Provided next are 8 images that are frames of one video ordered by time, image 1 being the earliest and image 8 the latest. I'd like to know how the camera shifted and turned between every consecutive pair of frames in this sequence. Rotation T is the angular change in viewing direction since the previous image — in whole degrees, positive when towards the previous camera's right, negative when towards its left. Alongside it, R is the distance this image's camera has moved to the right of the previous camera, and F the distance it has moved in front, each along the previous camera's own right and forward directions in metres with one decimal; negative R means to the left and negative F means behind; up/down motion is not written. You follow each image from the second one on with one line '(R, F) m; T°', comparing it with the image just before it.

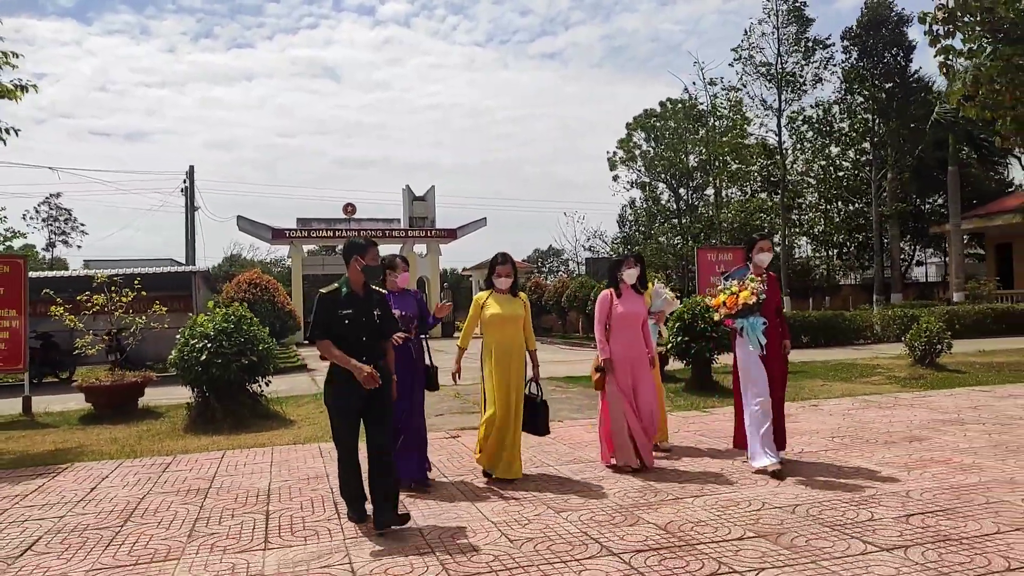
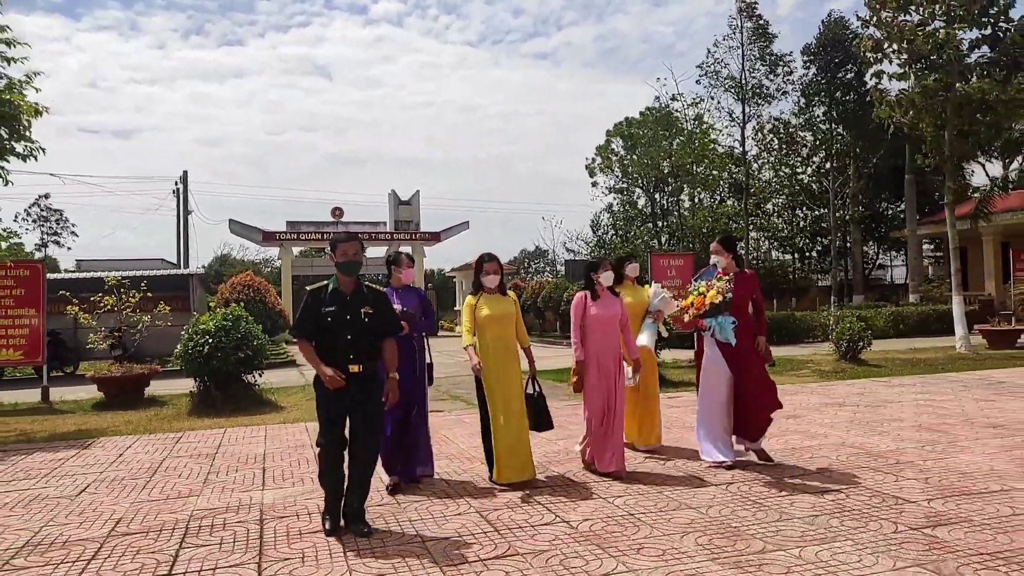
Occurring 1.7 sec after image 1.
(+0.4, -1.4) m; +1°
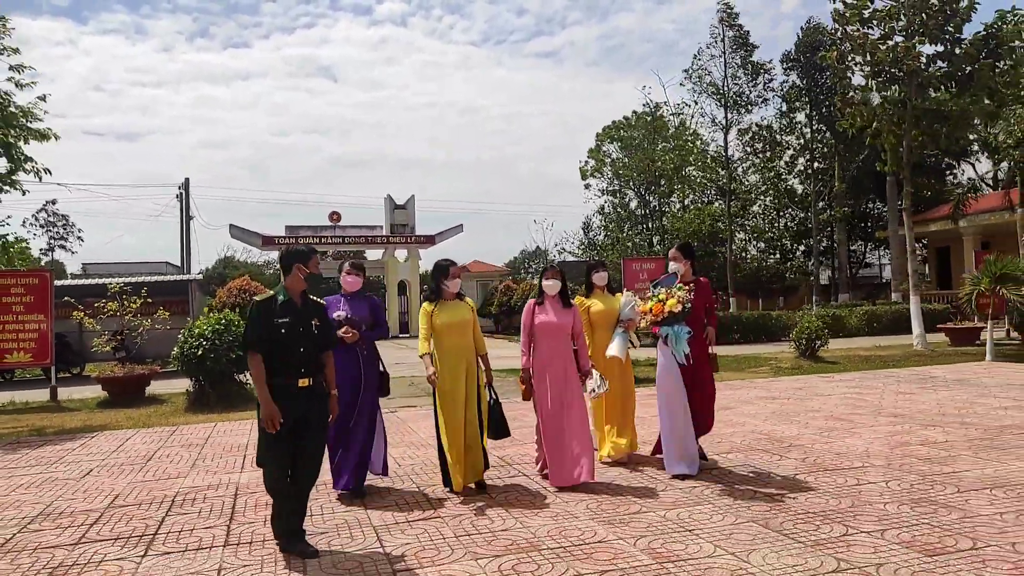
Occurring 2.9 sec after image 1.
(+0.5, -0.9) m; 0°
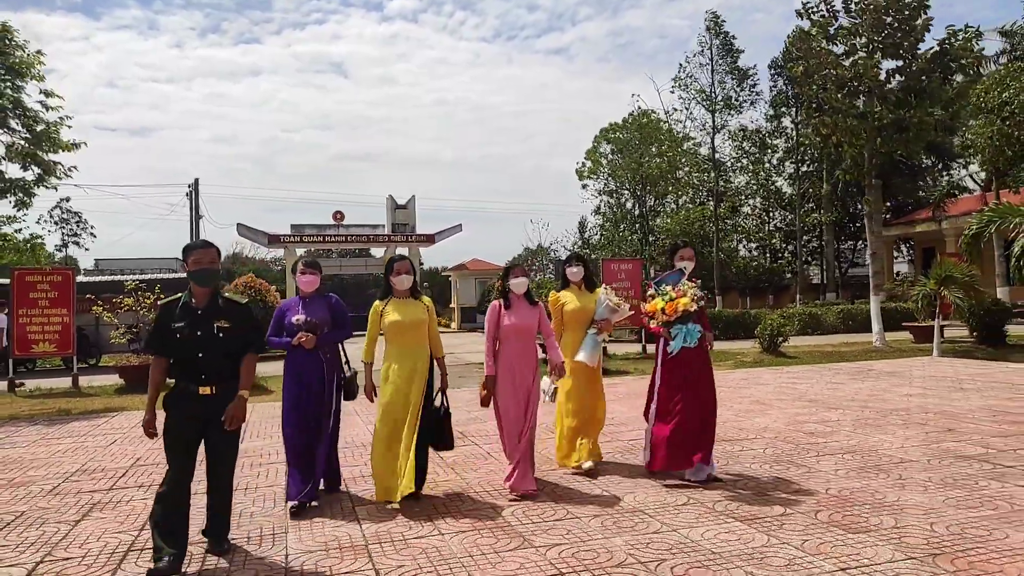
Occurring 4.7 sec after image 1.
(+0.5, -1.2) m; -1°
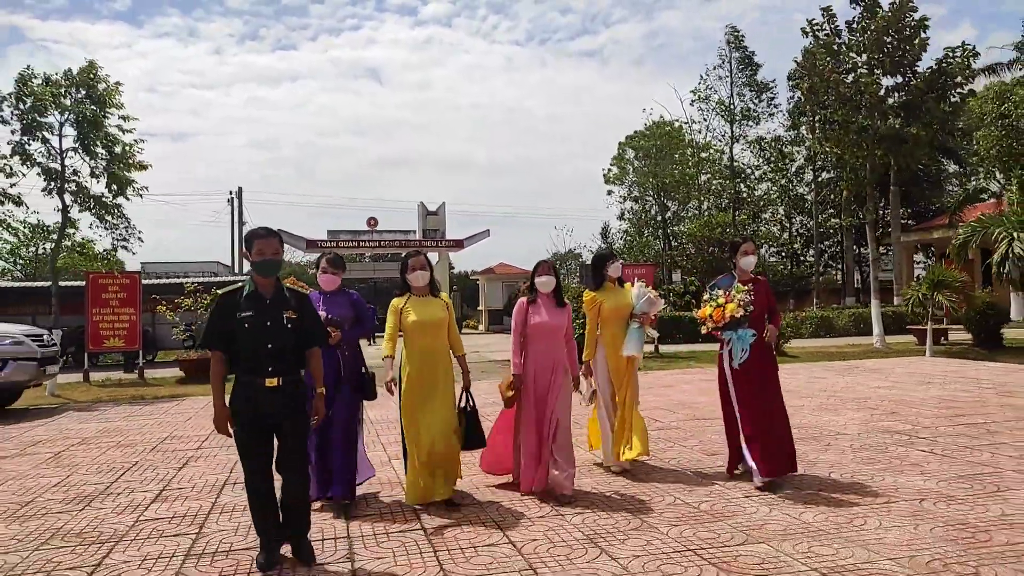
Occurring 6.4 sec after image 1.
(+0.2, -1.4) m; -2°
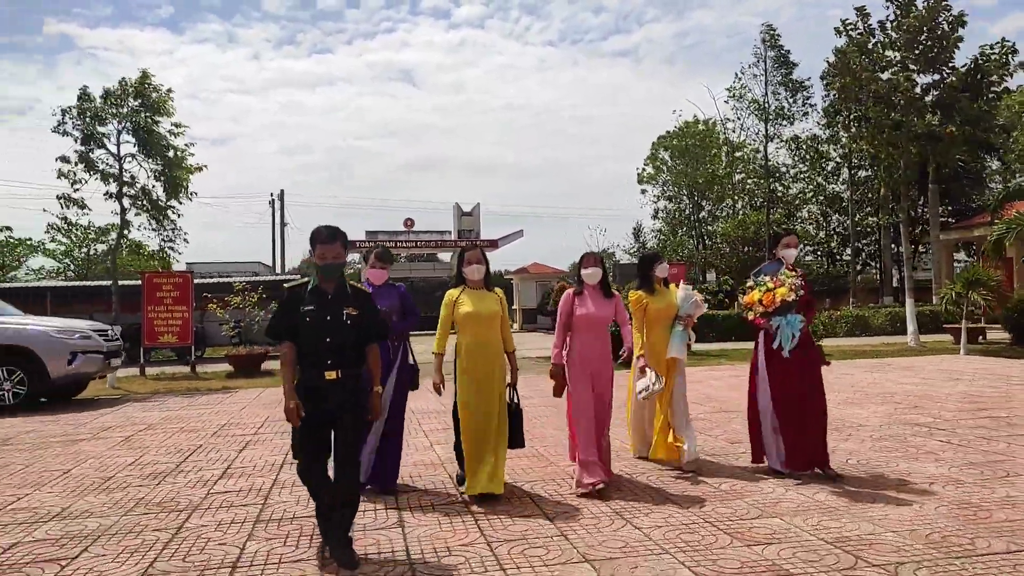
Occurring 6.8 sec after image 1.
(0.0, -0.4) m; -3°
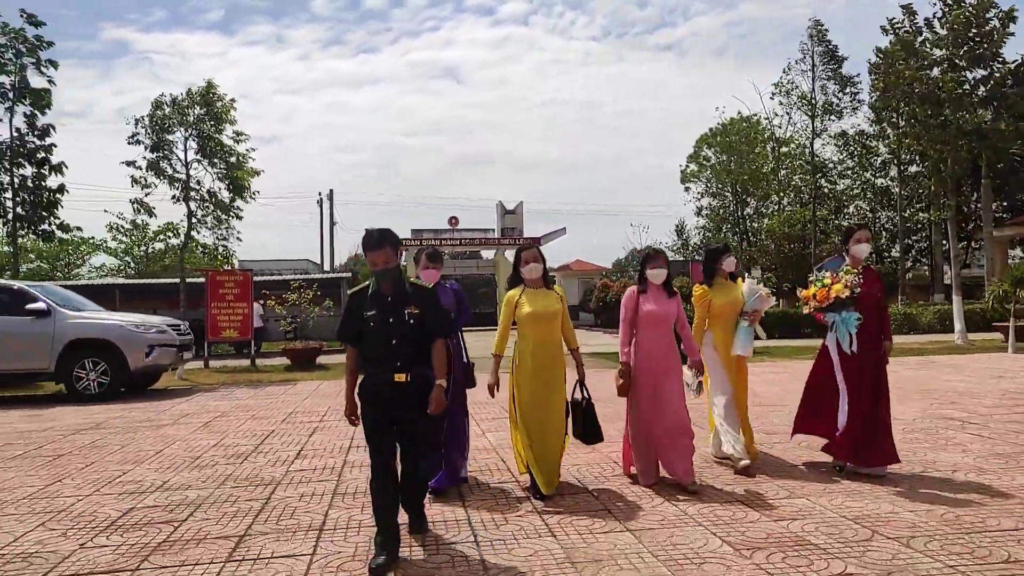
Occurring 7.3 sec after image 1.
(0.0, -0.5) m; -3°
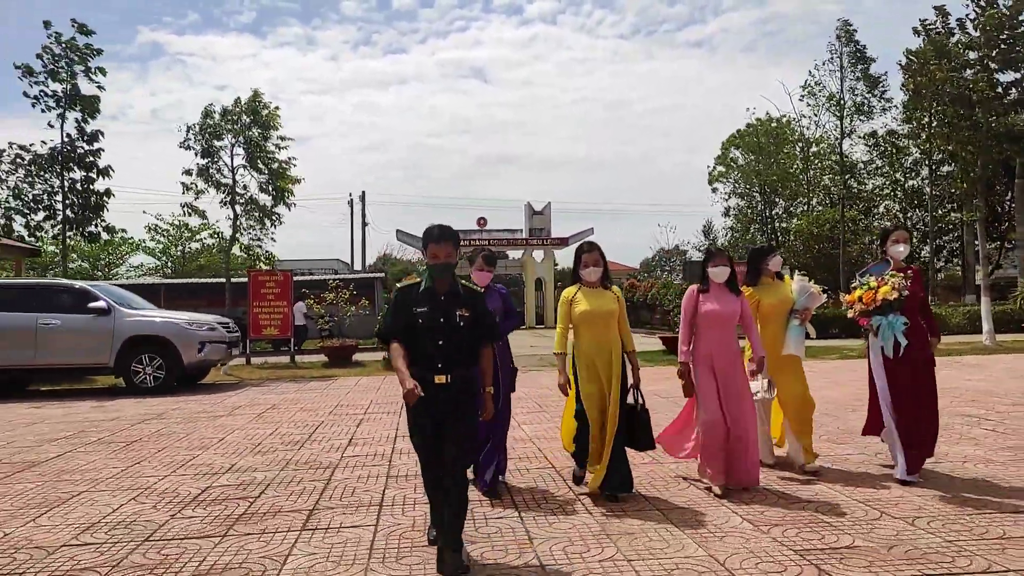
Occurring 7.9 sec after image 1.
(-0.1, -0.5) m; -2°
